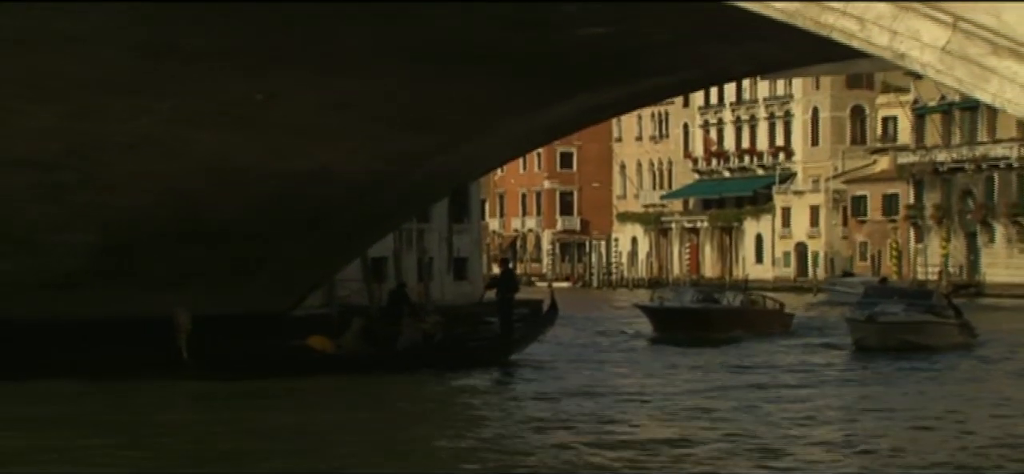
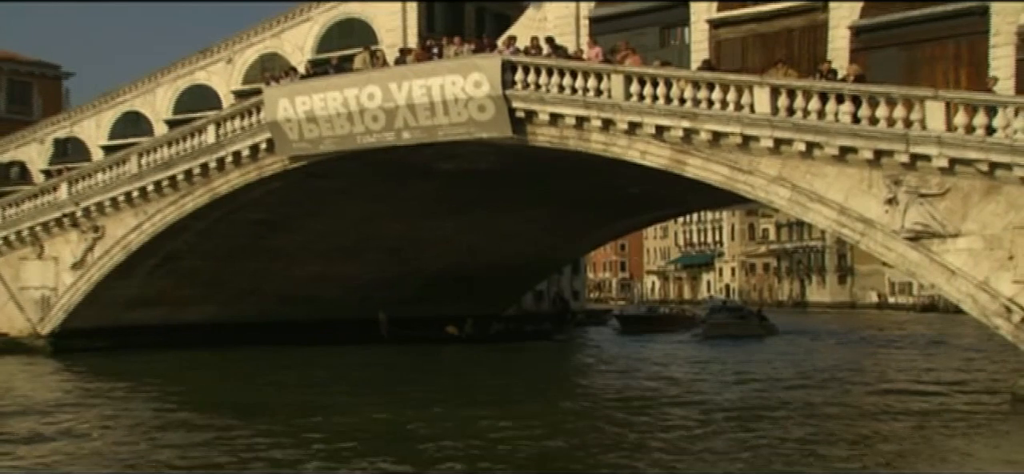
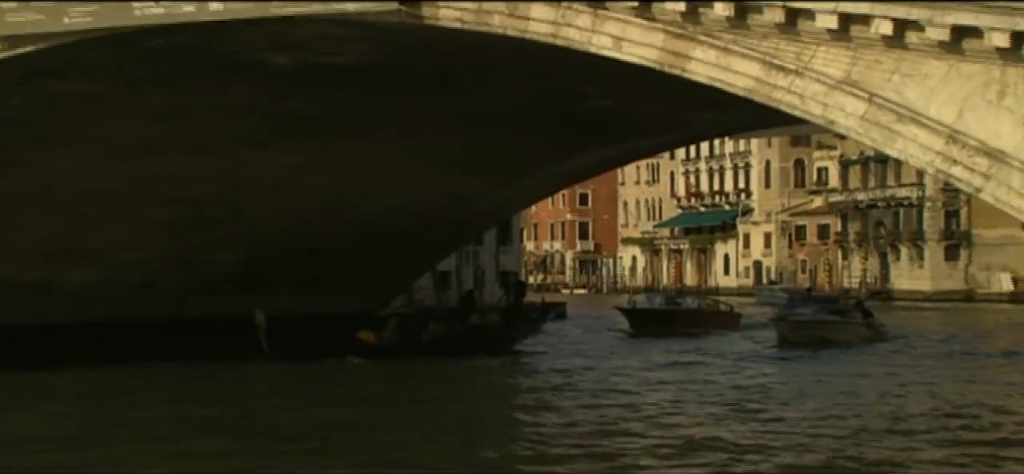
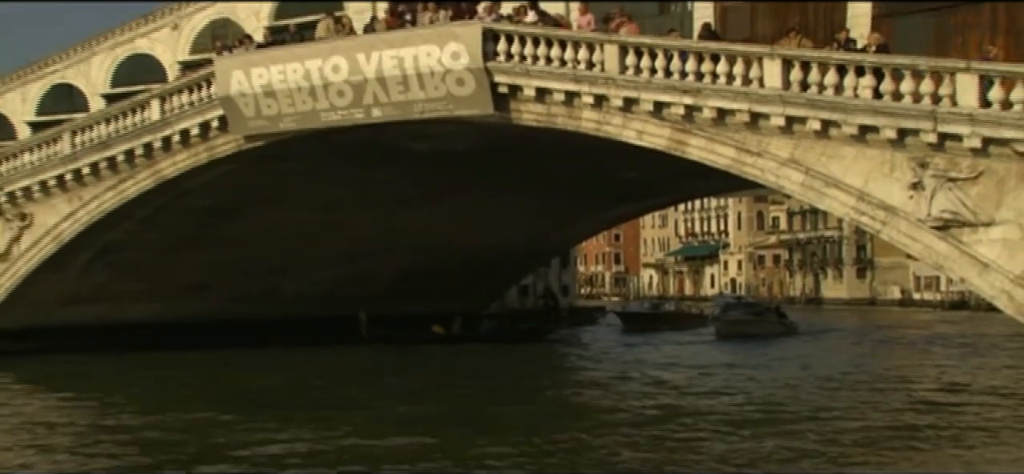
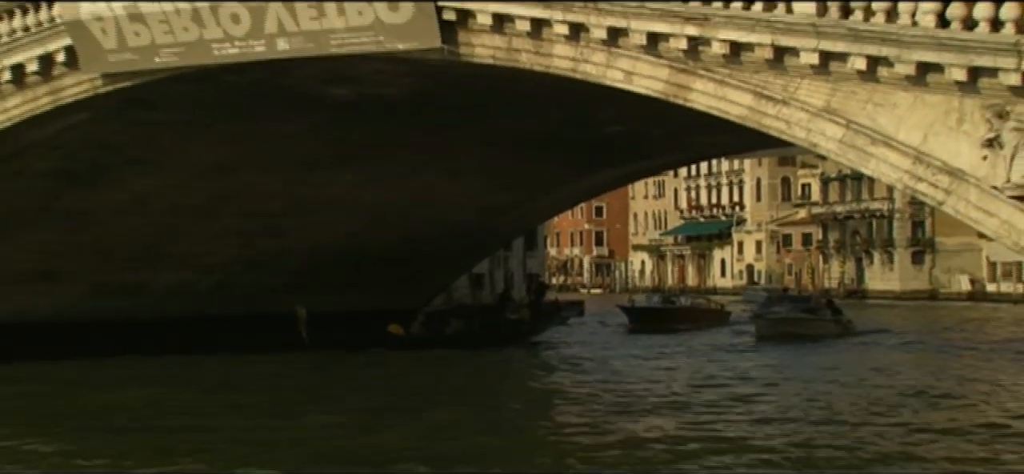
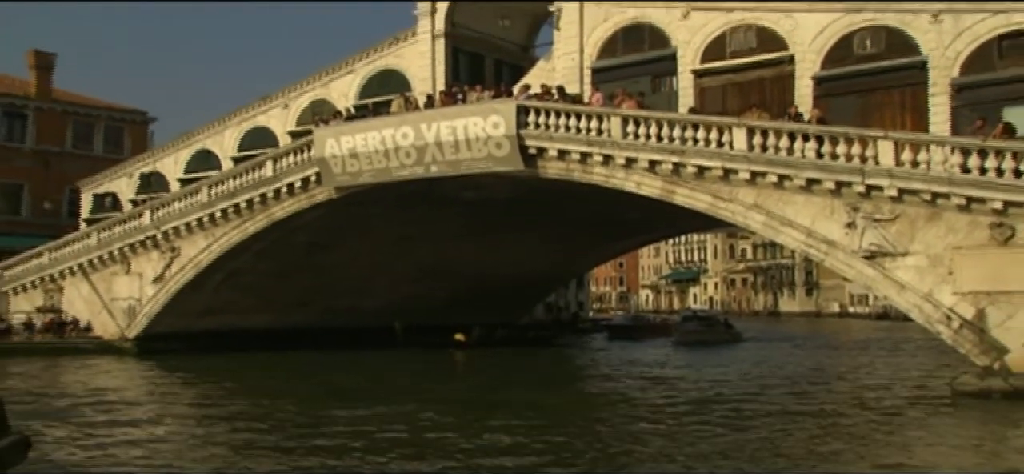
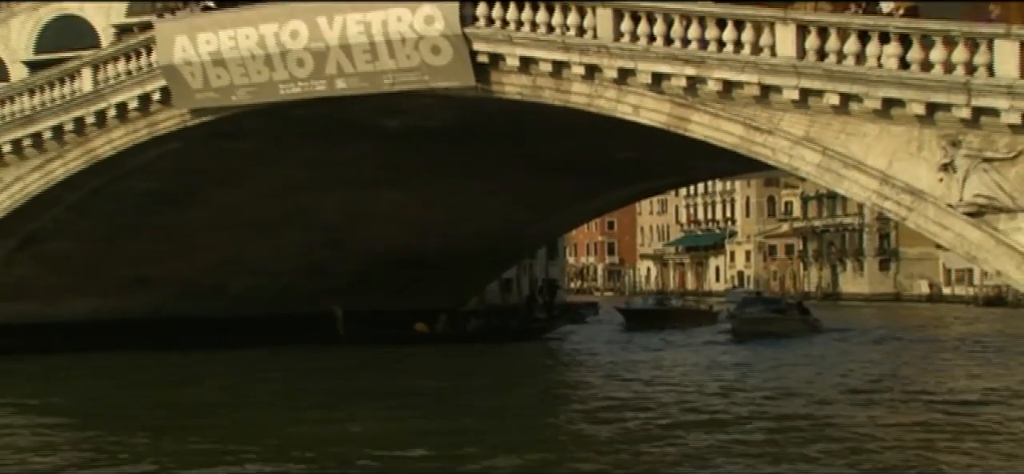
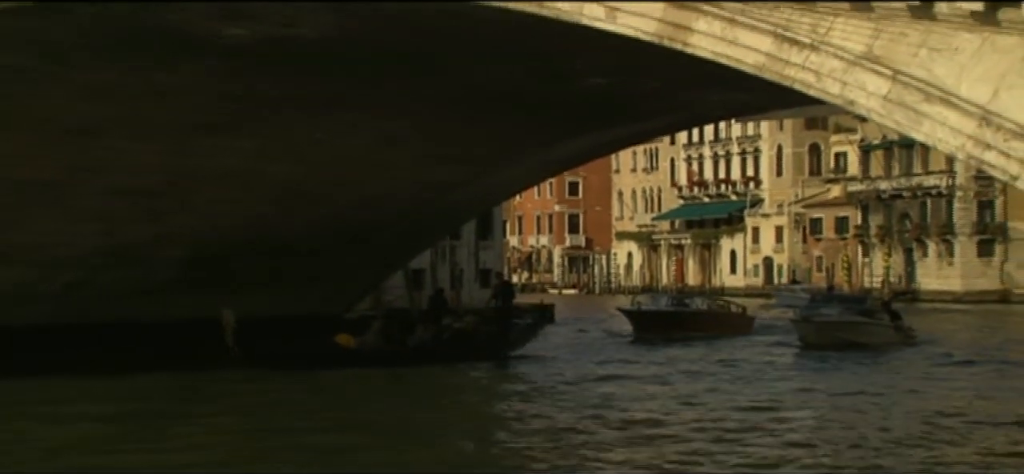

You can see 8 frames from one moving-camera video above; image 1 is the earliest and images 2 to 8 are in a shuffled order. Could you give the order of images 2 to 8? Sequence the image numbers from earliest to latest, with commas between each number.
8, 3, 5, 7, 4, 2, 6
